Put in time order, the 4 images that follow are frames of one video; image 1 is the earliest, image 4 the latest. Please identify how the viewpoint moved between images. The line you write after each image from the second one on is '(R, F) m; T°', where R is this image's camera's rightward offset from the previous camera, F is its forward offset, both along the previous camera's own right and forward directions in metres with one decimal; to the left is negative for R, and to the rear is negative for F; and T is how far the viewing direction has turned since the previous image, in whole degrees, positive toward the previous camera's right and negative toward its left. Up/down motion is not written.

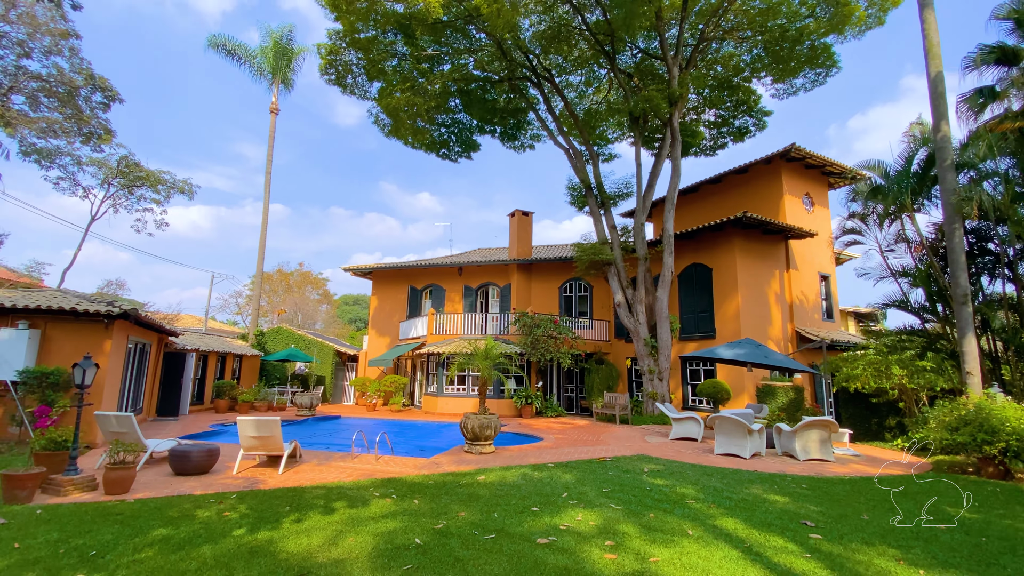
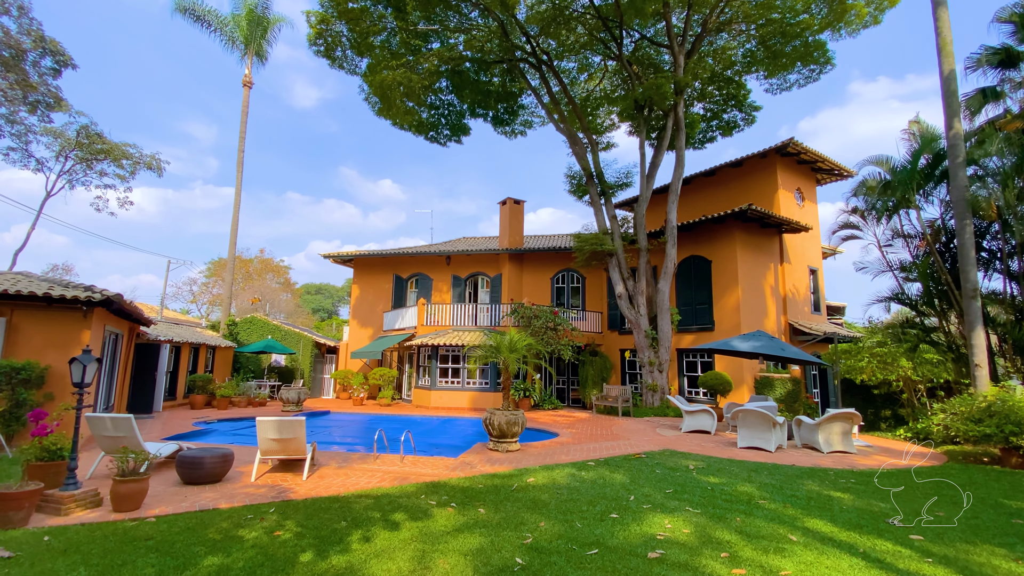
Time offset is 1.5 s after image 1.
(-1.4, +0.6) m; +5°
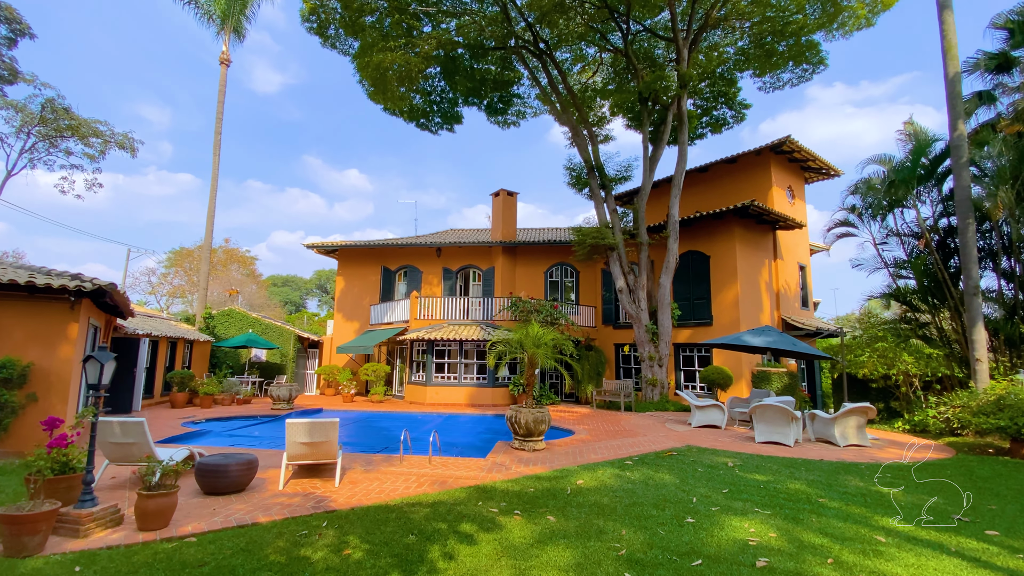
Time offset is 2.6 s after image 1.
(-1.2, +0.5) m; +4°
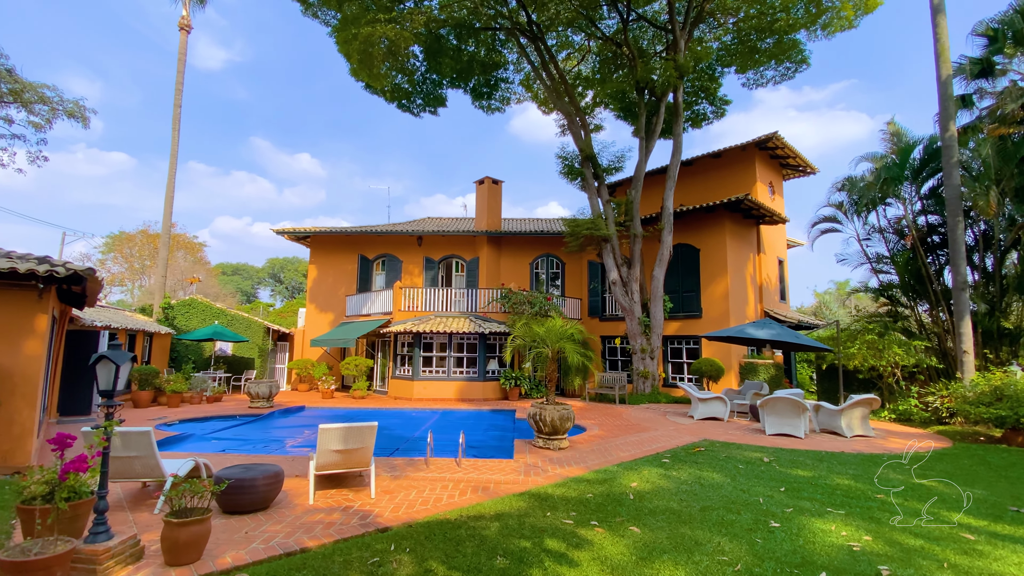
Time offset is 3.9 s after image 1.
(-1.3, +0.6) m; +5°
